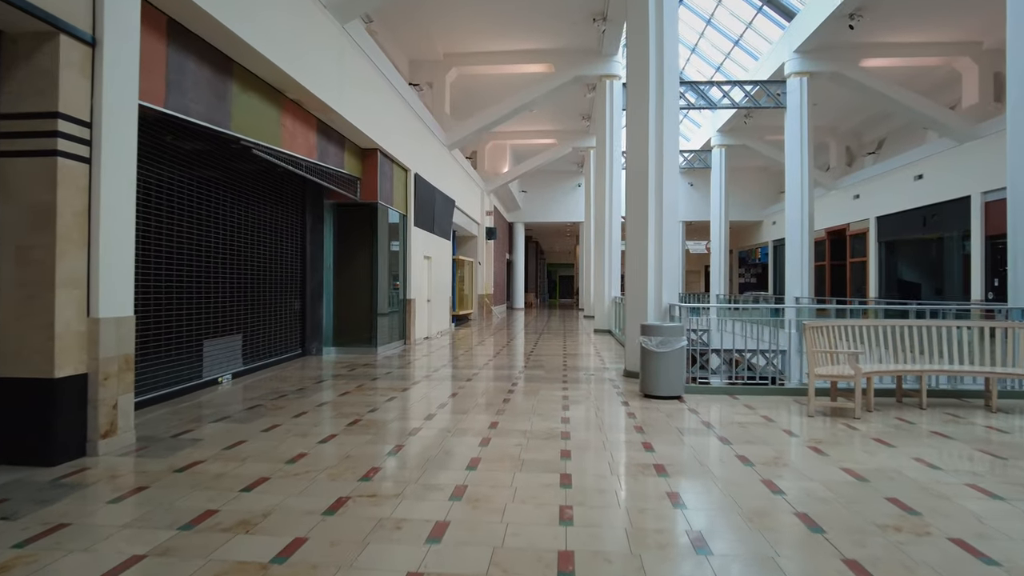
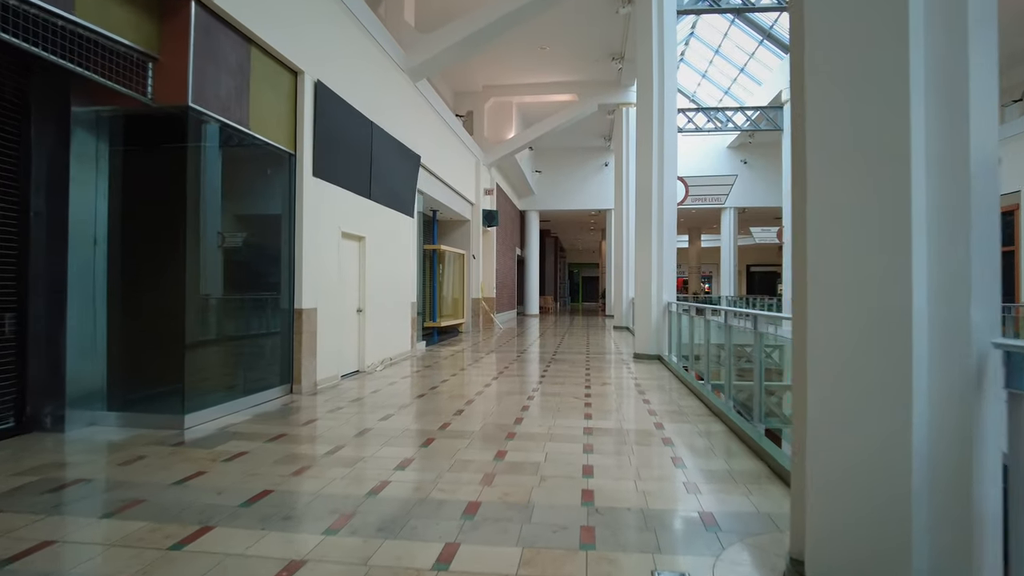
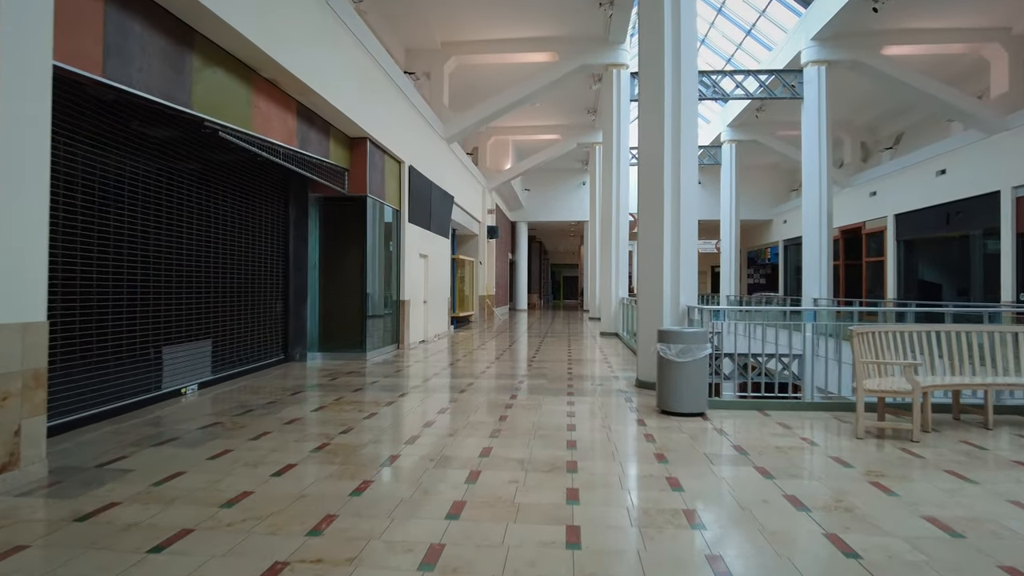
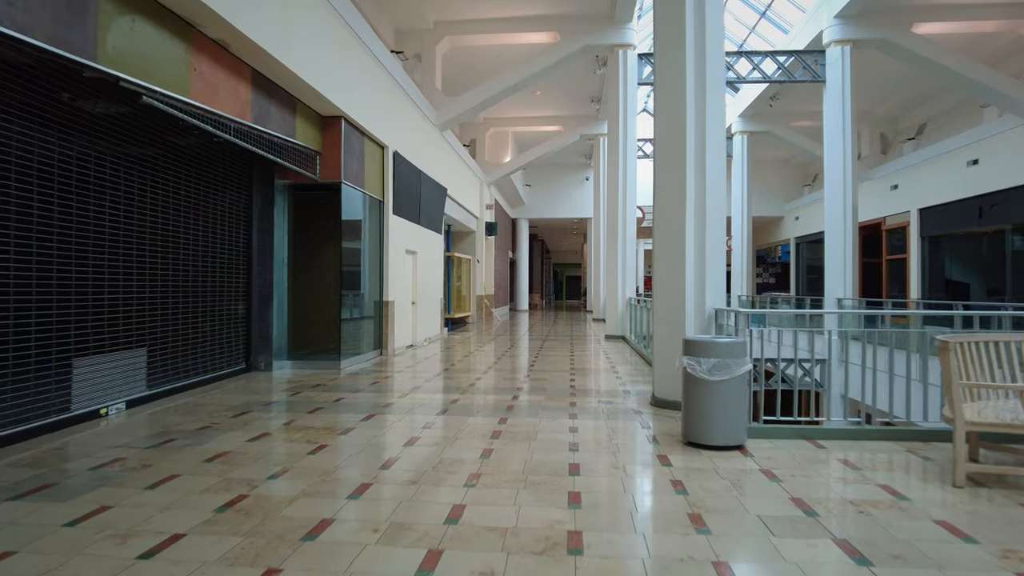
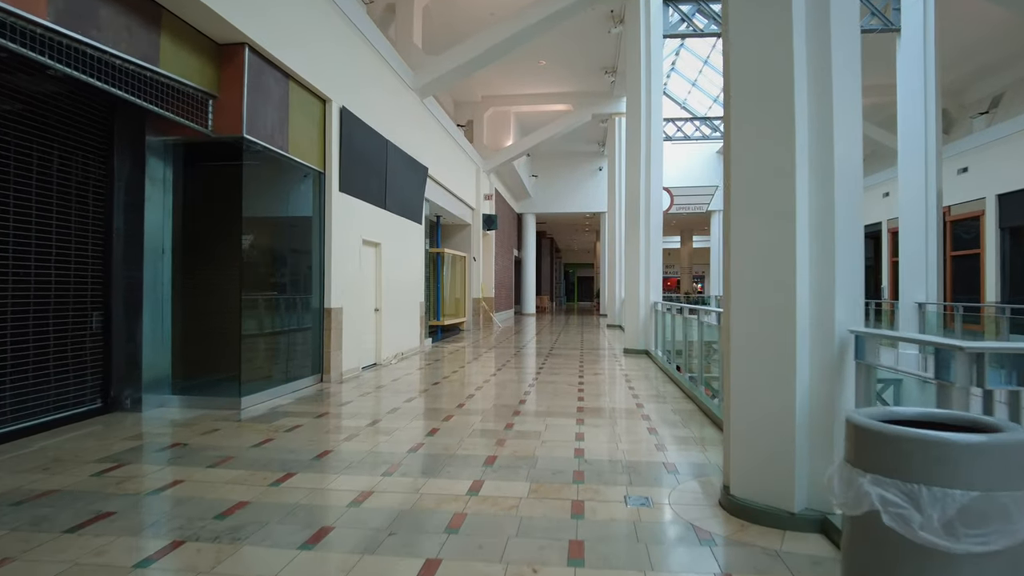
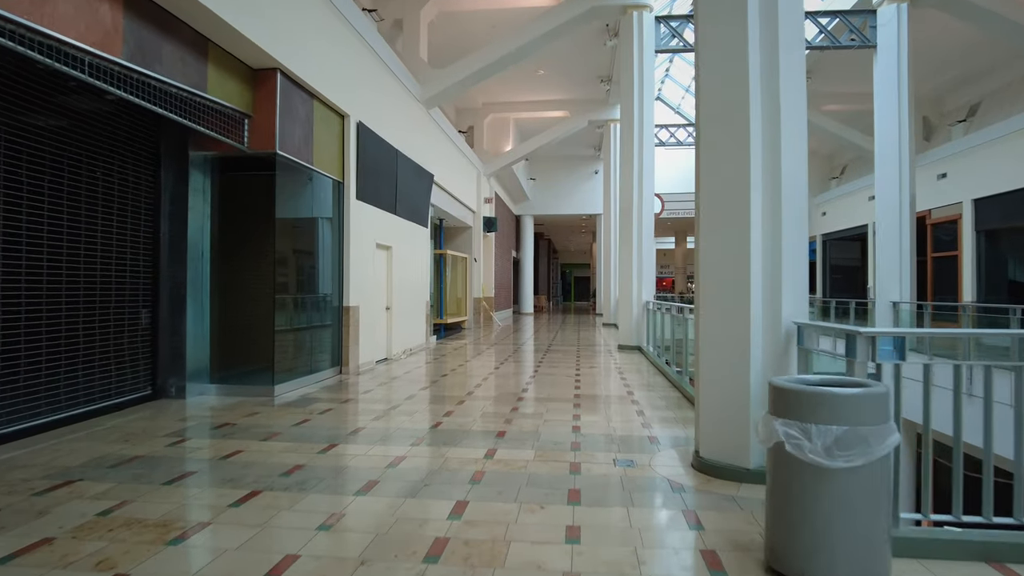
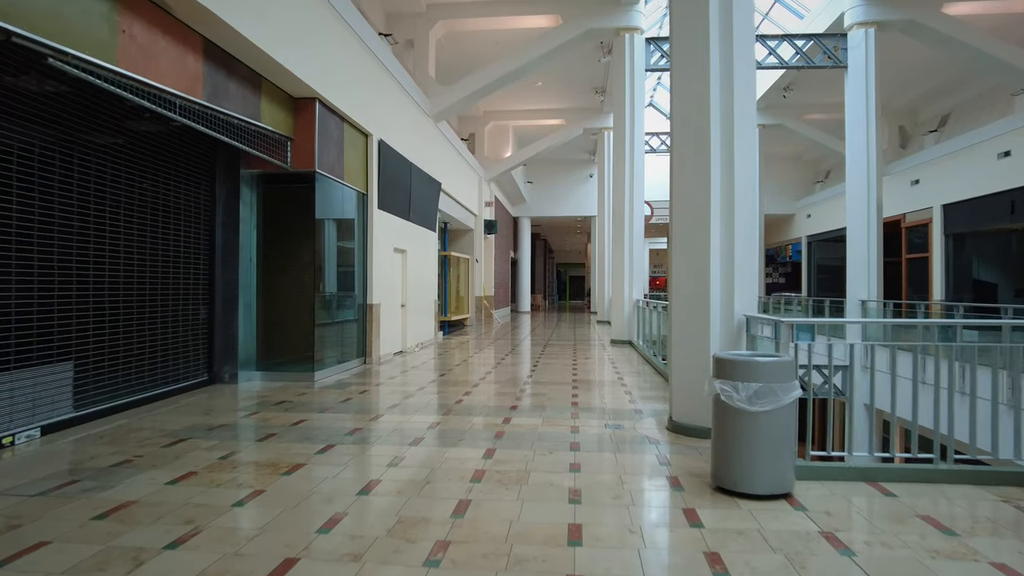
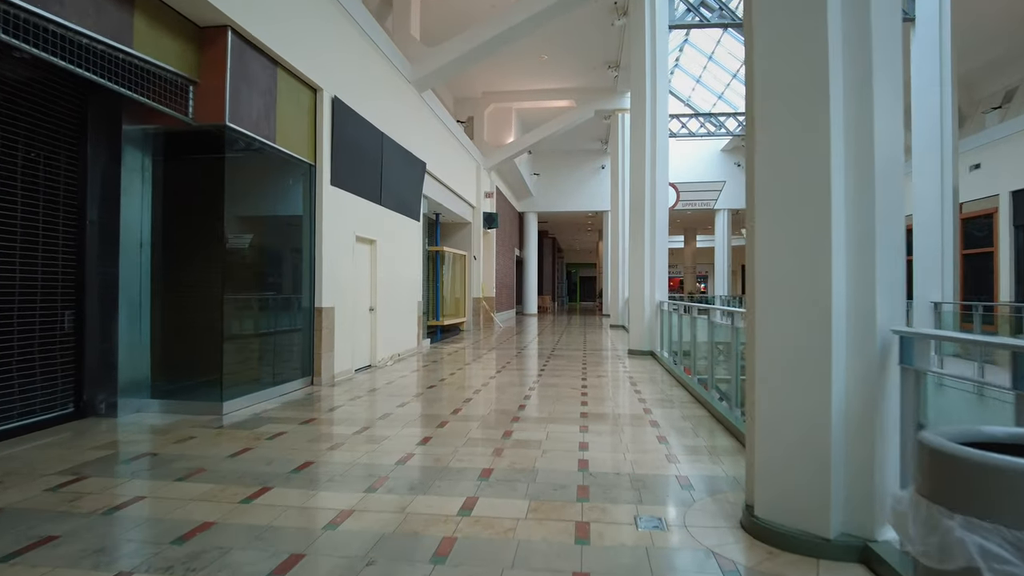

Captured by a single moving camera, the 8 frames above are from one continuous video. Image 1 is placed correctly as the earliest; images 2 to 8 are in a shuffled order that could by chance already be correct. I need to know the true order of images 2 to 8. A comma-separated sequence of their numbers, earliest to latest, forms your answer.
3, 4, 7, 6, 5, 8, 2
